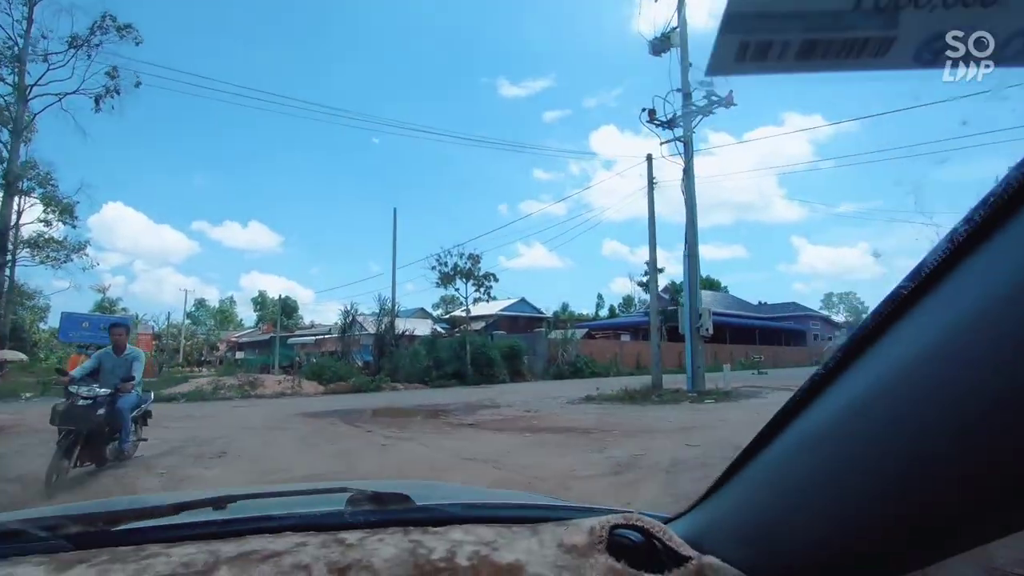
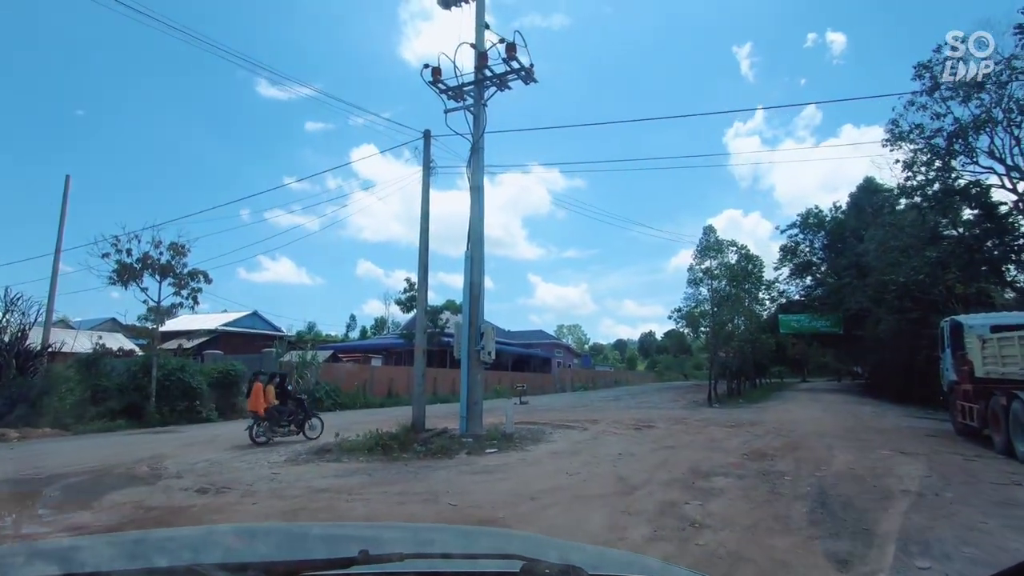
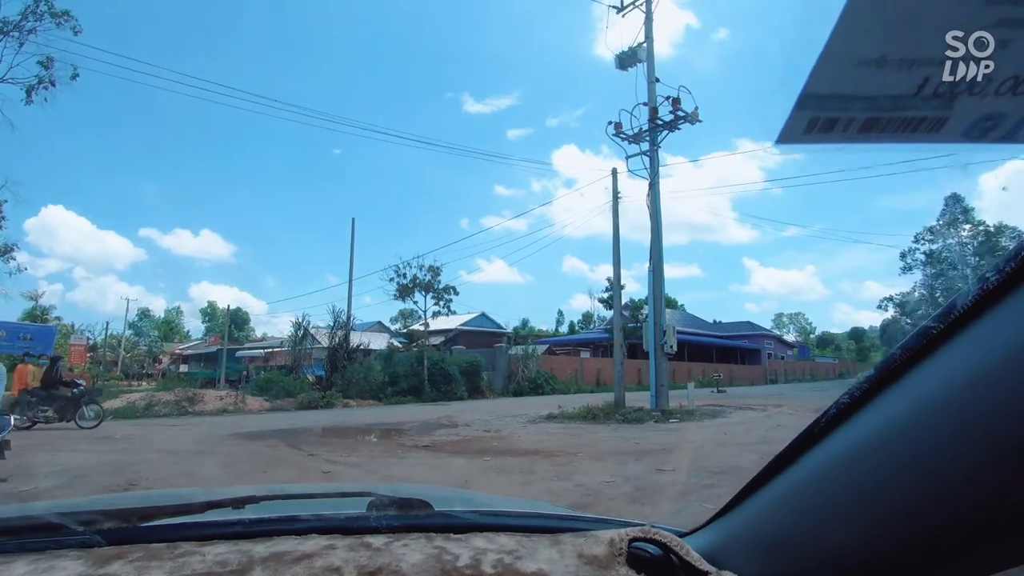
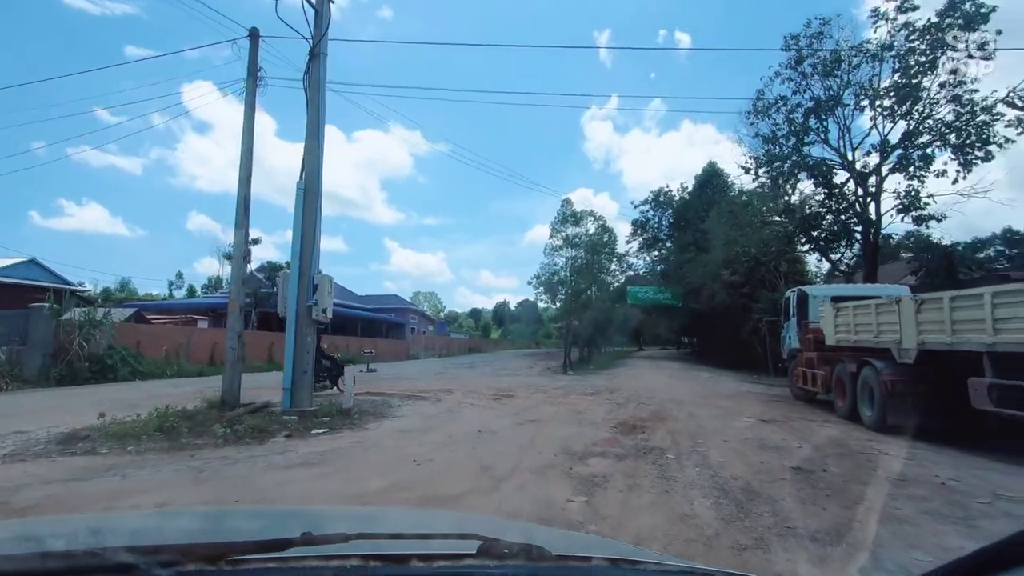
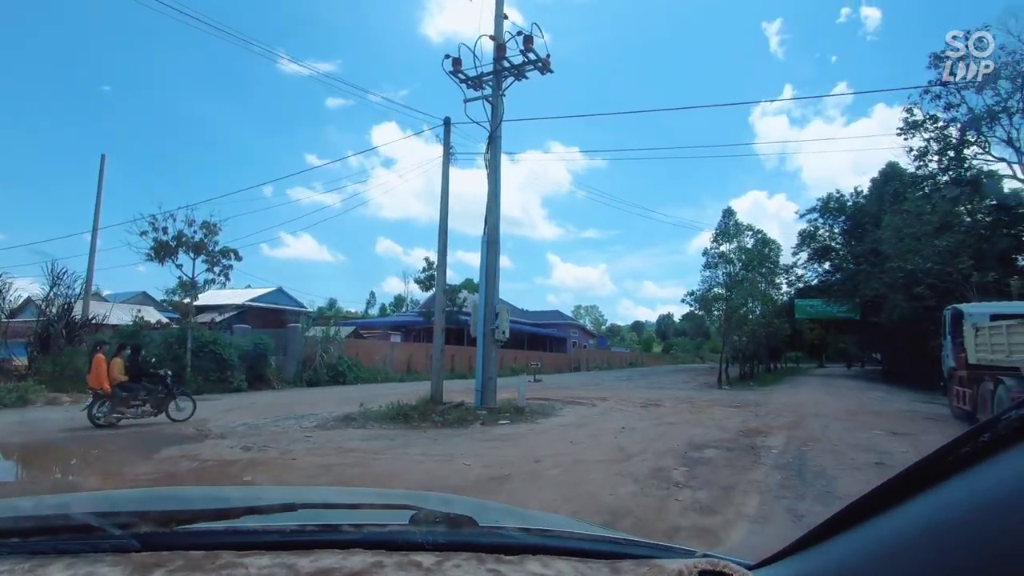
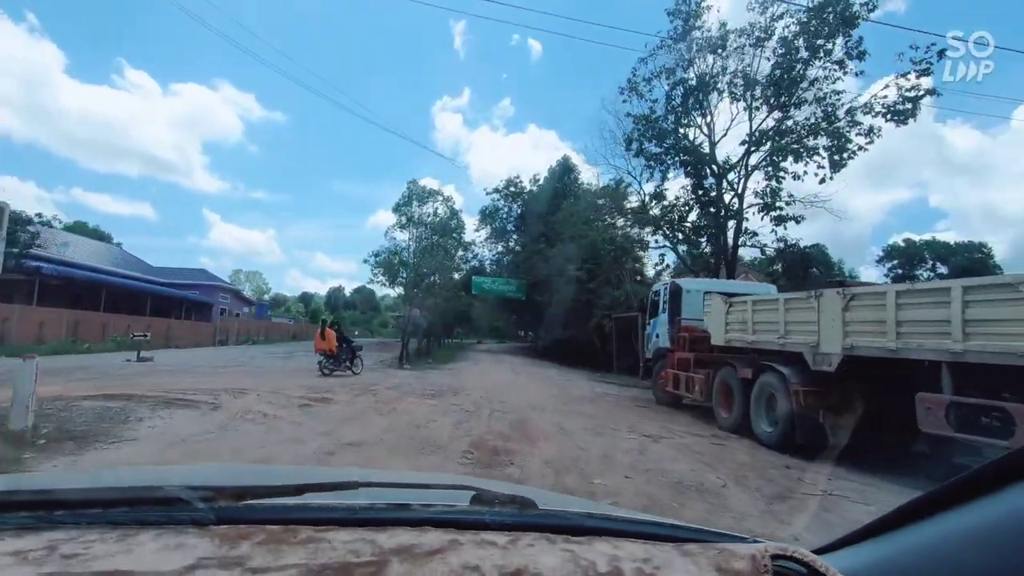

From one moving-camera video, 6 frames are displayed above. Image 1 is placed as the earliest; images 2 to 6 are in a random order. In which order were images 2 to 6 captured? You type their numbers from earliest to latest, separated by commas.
3, 5, 2, 4, 6
